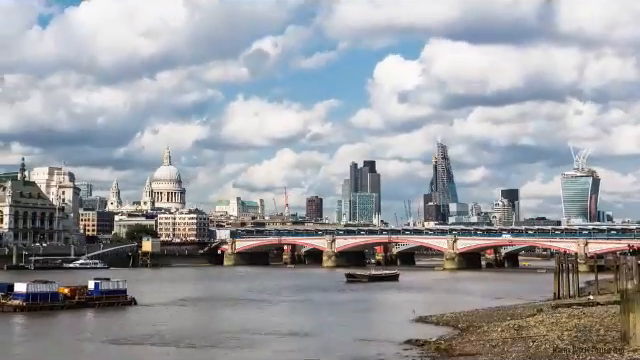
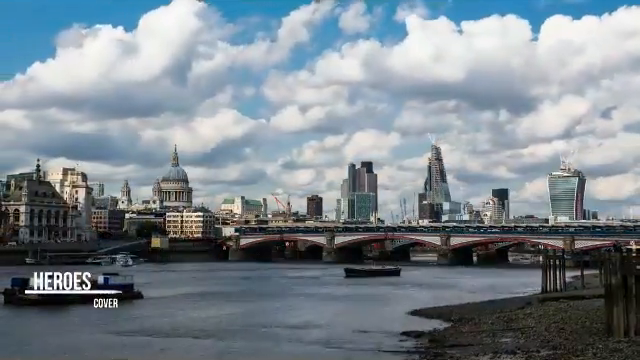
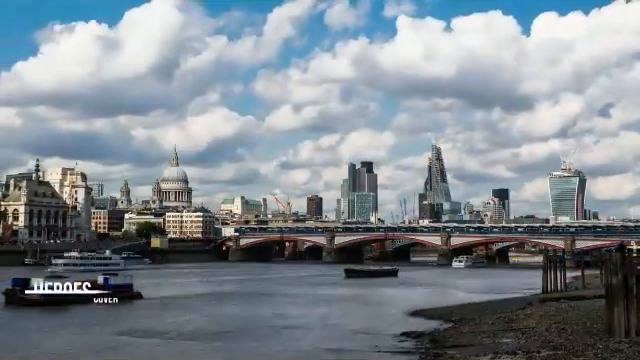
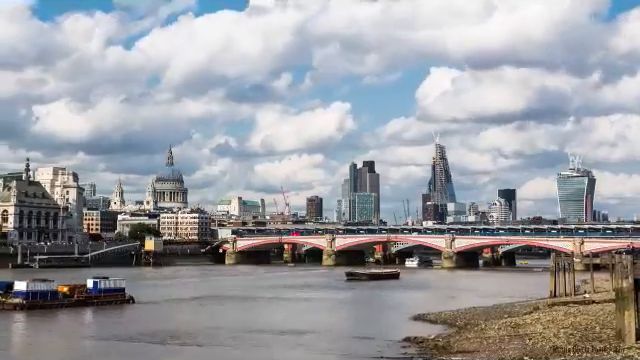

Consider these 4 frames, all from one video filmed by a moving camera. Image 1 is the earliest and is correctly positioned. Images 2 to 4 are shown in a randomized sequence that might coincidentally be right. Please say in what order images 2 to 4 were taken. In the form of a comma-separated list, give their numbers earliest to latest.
4, 3, 2
